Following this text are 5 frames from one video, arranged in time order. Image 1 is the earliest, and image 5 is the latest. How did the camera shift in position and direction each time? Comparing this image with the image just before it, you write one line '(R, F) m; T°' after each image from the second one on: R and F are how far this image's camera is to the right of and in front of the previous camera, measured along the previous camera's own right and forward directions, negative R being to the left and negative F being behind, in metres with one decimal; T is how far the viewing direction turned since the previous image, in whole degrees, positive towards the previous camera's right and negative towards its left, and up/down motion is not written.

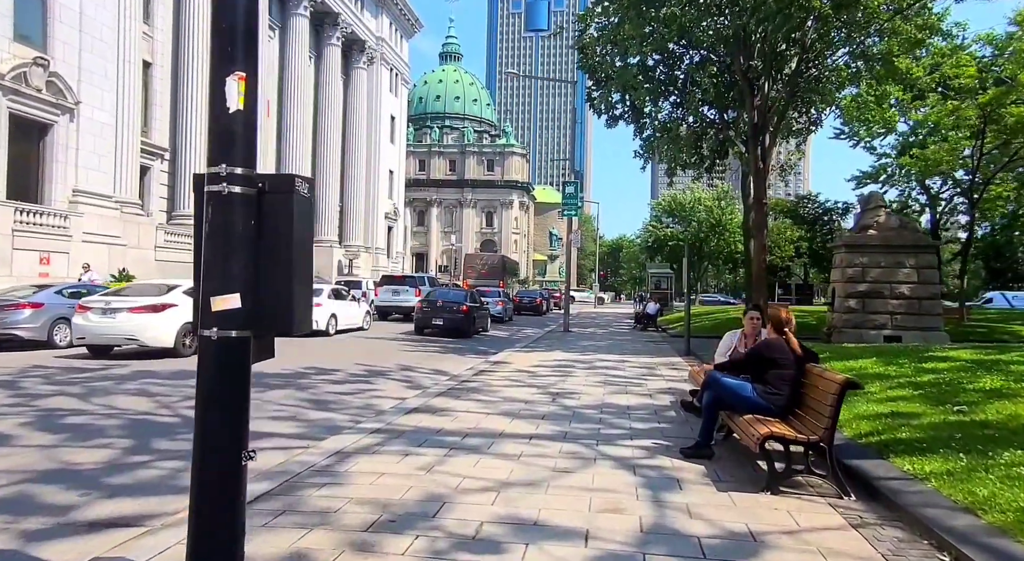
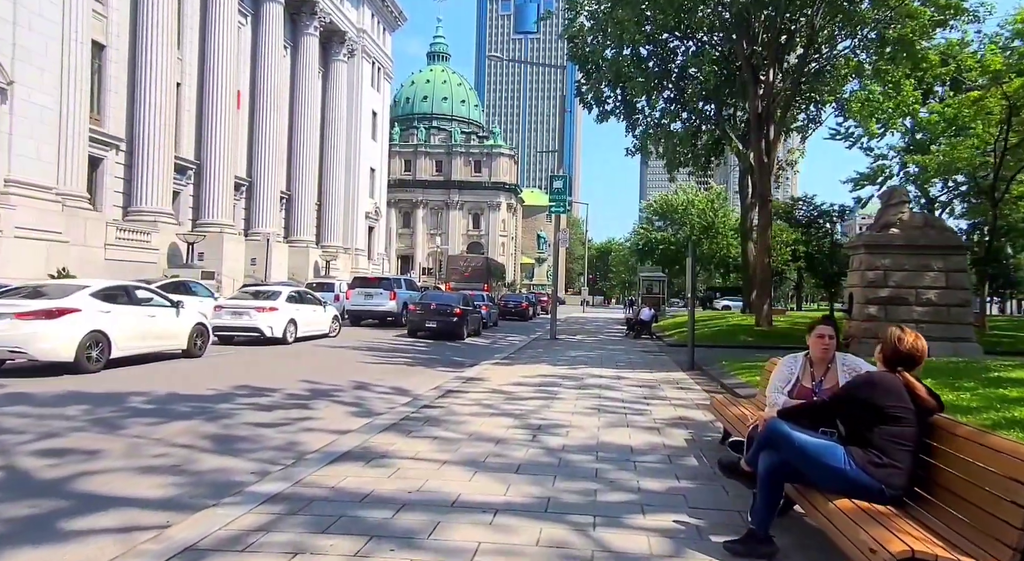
(+0.2, +2.2) m; +1°
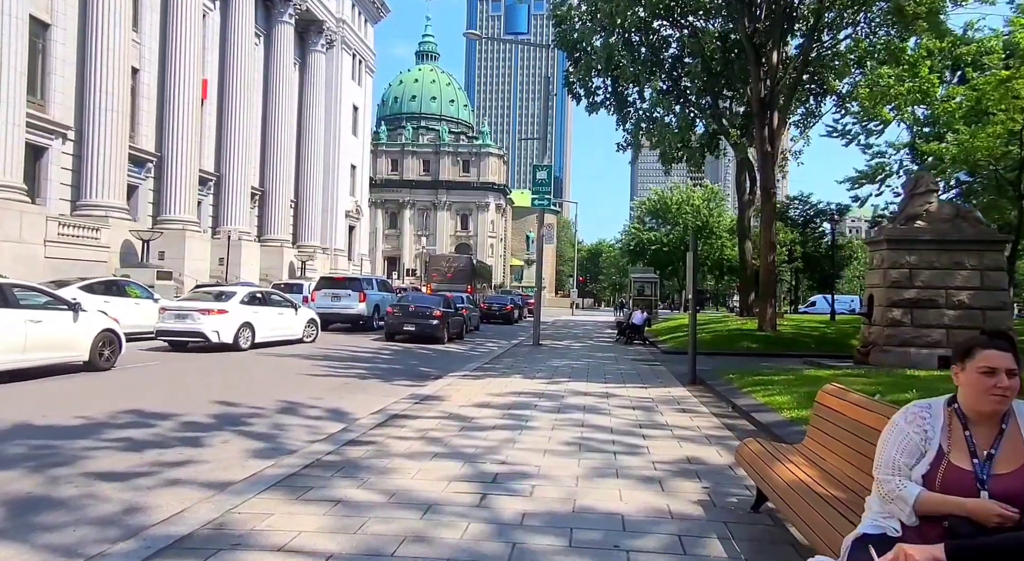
(+0.3, +2.2) m; +1°
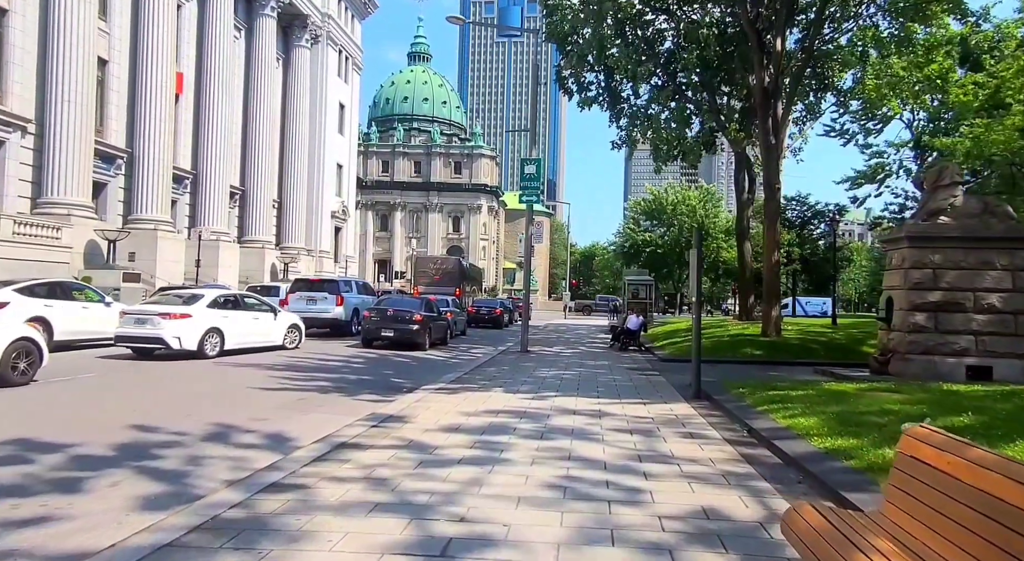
(+0.2, +1.5) m; 0°
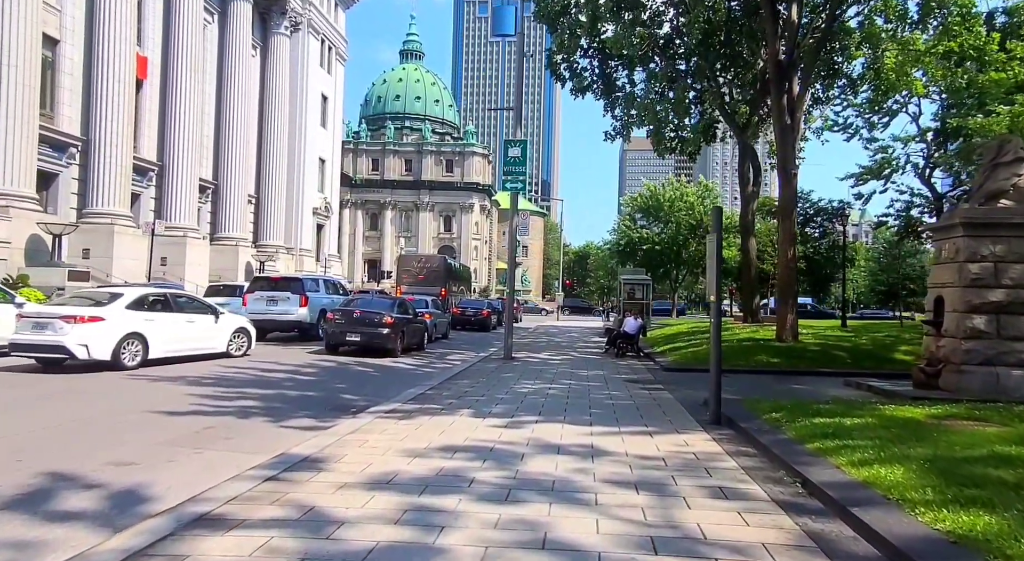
(+0.3, +2.4) m; 0°
